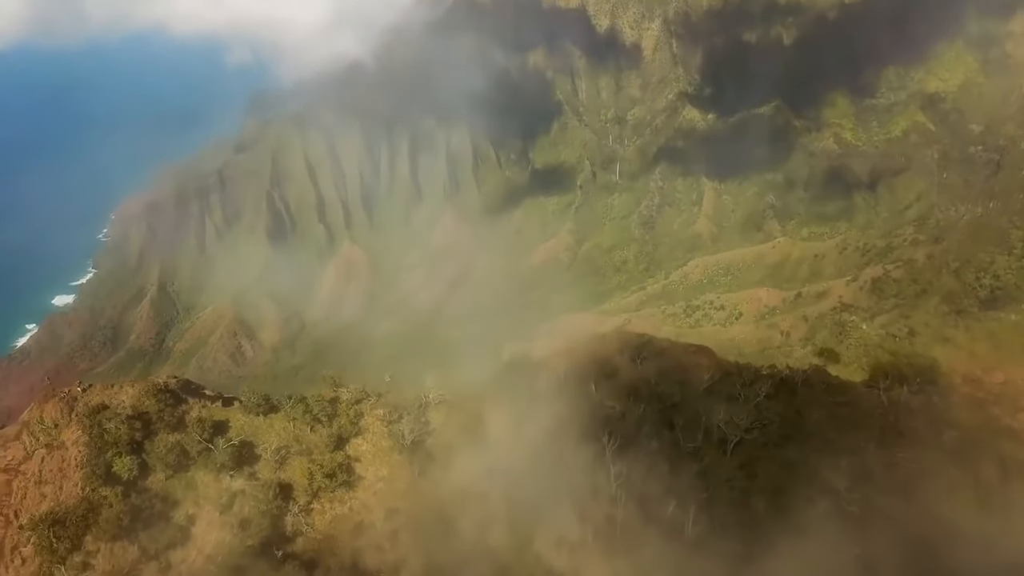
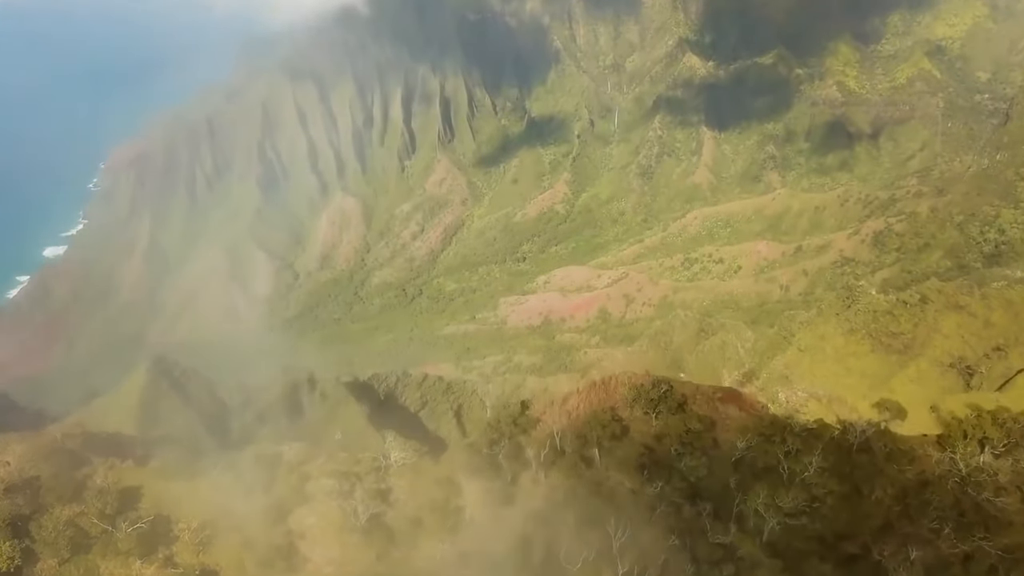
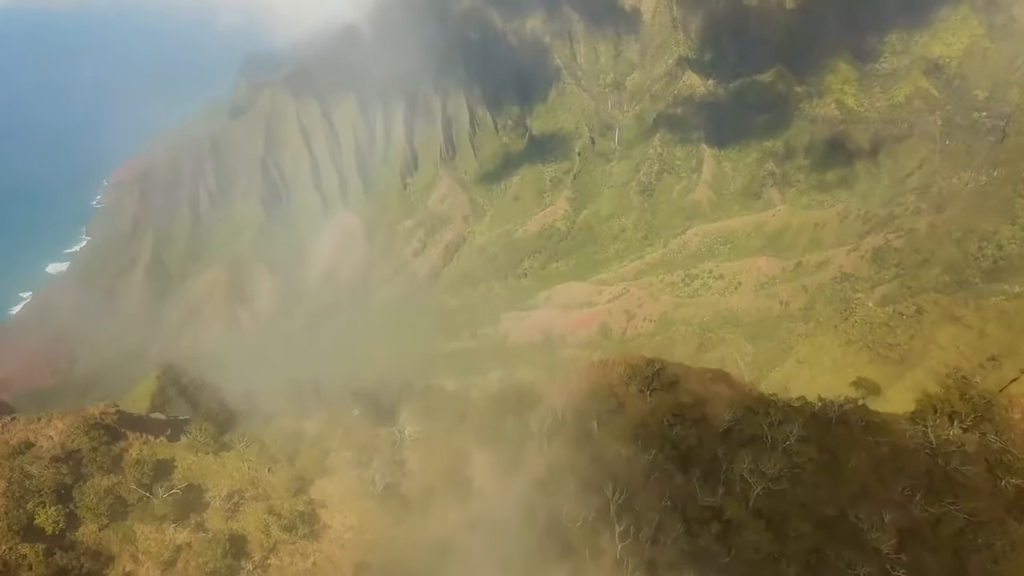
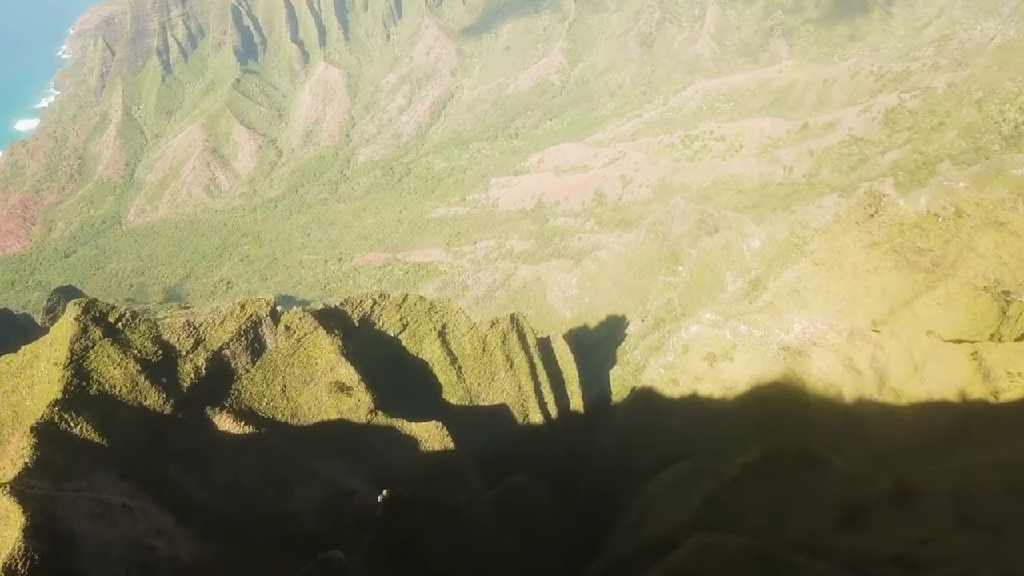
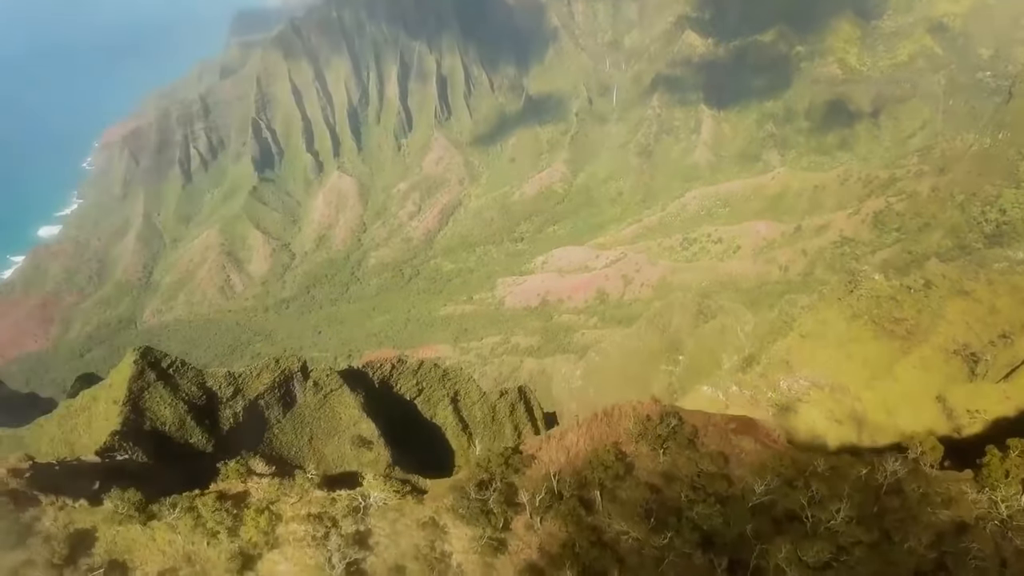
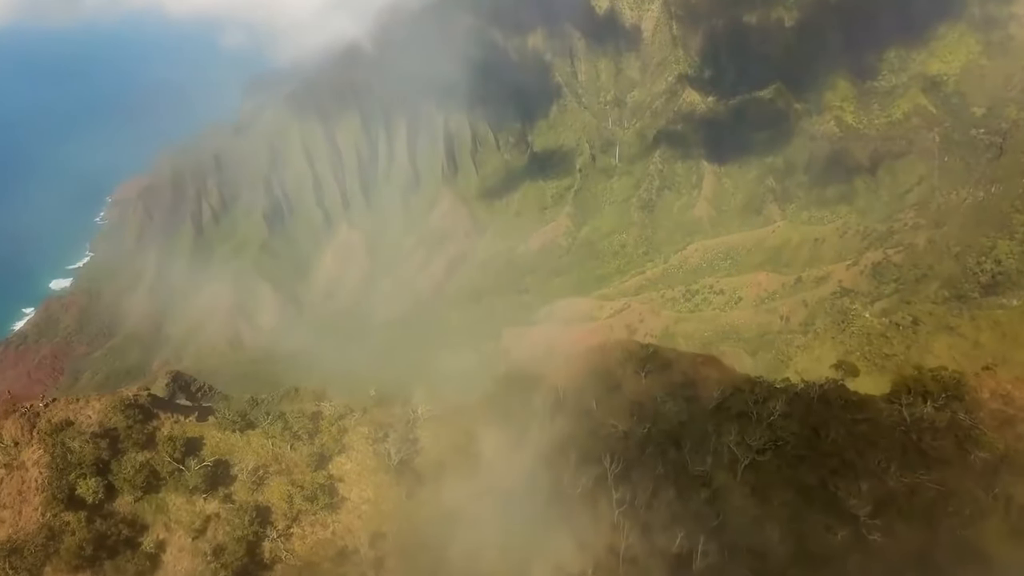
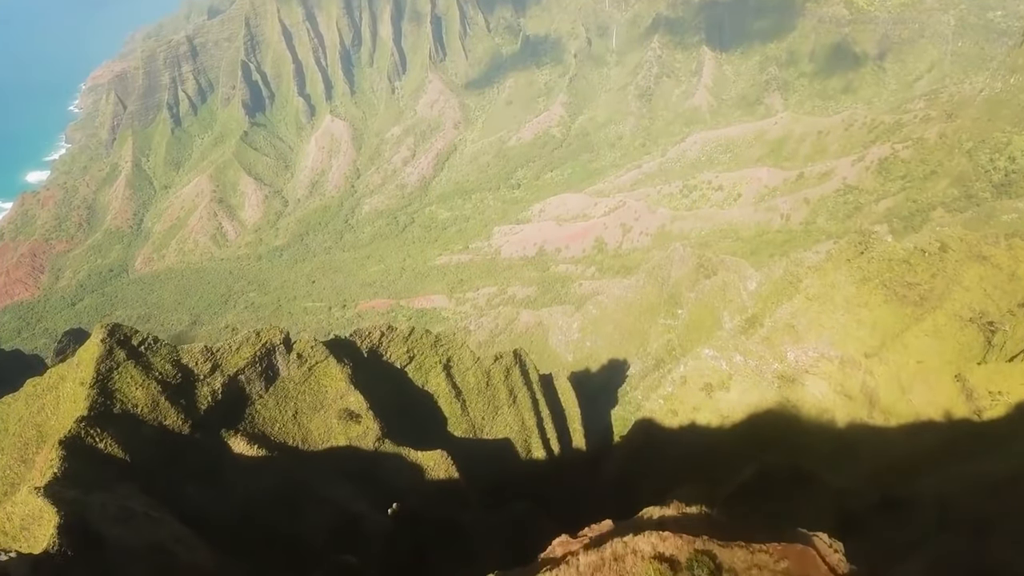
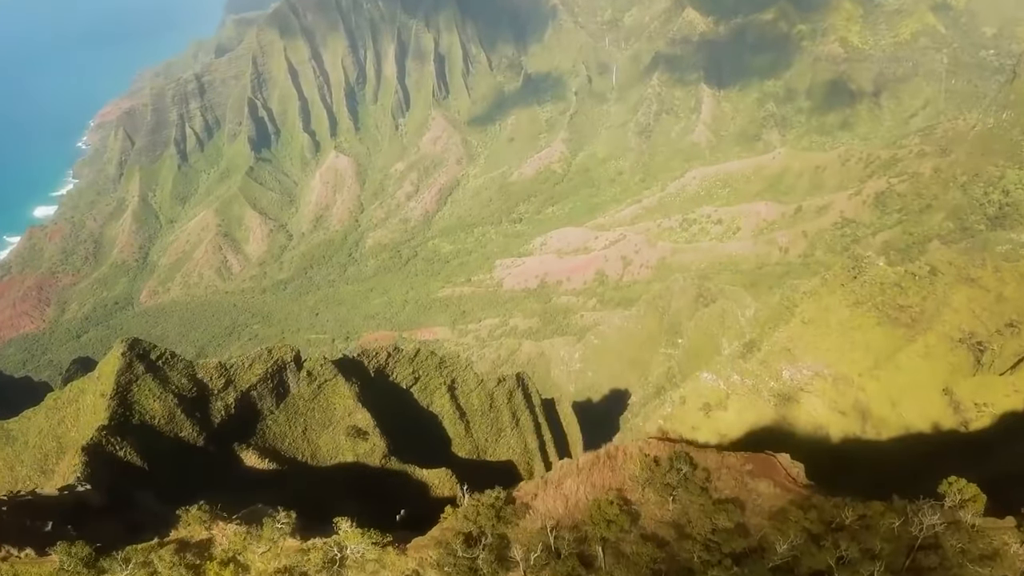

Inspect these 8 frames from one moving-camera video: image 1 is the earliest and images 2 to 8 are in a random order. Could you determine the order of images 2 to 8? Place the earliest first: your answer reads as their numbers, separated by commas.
6, 3, 2, 5, 8, 7, 4
